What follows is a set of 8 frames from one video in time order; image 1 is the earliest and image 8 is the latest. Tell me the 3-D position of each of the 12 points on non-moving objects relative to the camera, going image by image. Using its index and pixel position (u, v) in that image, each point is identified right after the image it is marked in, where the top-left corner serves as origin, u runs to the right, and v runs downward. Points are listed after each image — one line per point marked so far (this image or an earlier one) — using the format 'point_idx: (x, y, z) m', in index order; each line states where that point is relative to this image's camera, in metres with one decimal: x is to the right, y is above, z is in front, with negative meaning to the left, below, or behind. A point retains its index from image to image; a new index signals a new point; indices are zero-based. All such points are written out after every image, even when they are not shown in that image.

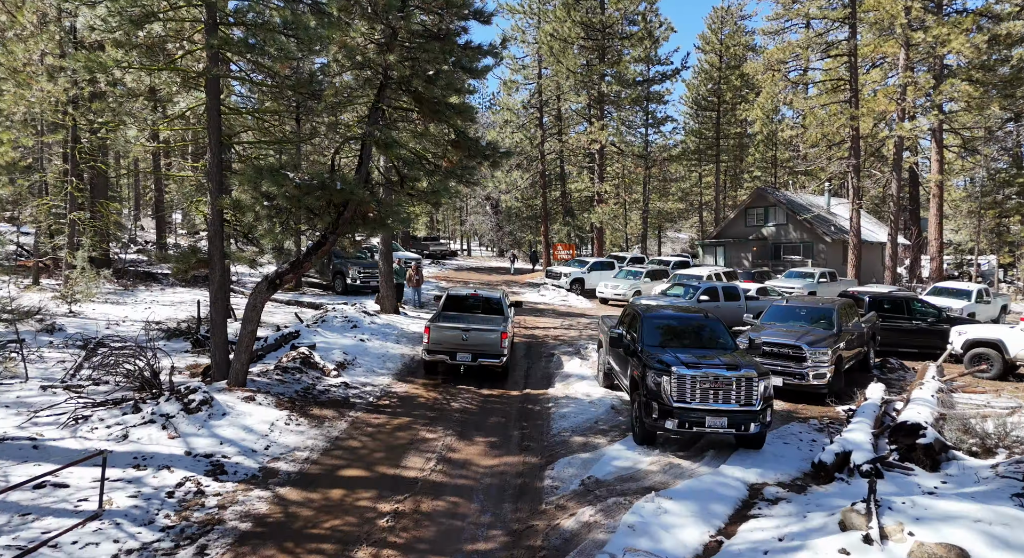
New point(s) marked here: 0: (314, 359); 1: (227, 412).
0: (-3.4, -1.4, +12.4) m
1: (-3.6, -1.7, +9.3) m
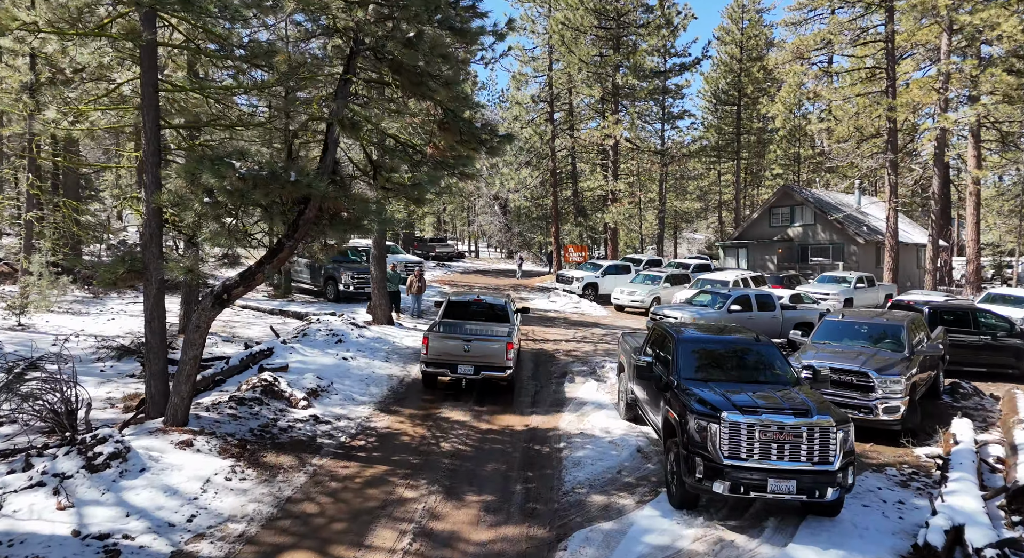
0: (-3.3, -1.6, +10.4) m
1: (-3.6, -1.9, +7.2) m
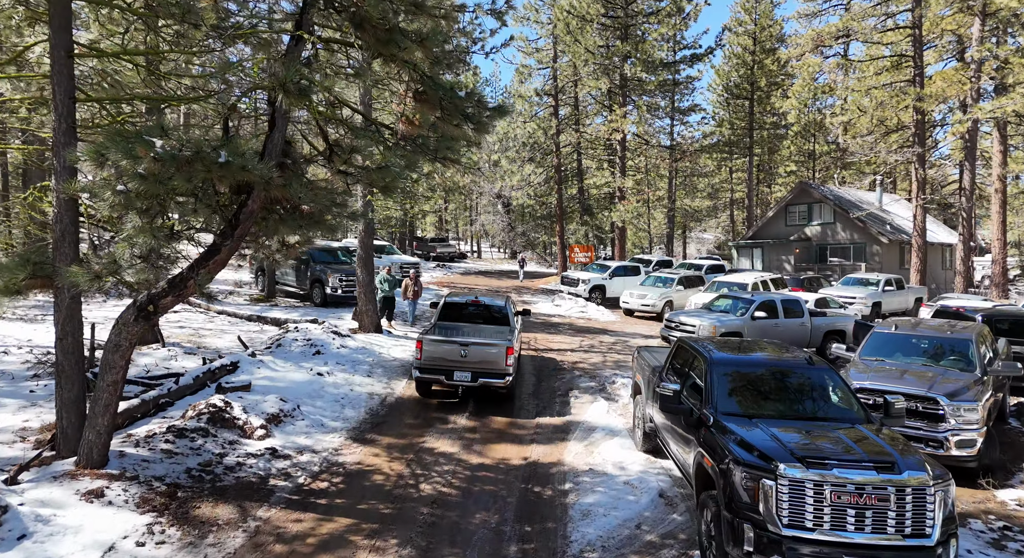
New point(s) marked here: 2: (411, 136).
0: (-3.4, -1.6, +8.7) m
1: (-3.7, -1.9, +5.6) m
2: (-1.1, +1.6, +7.9) m
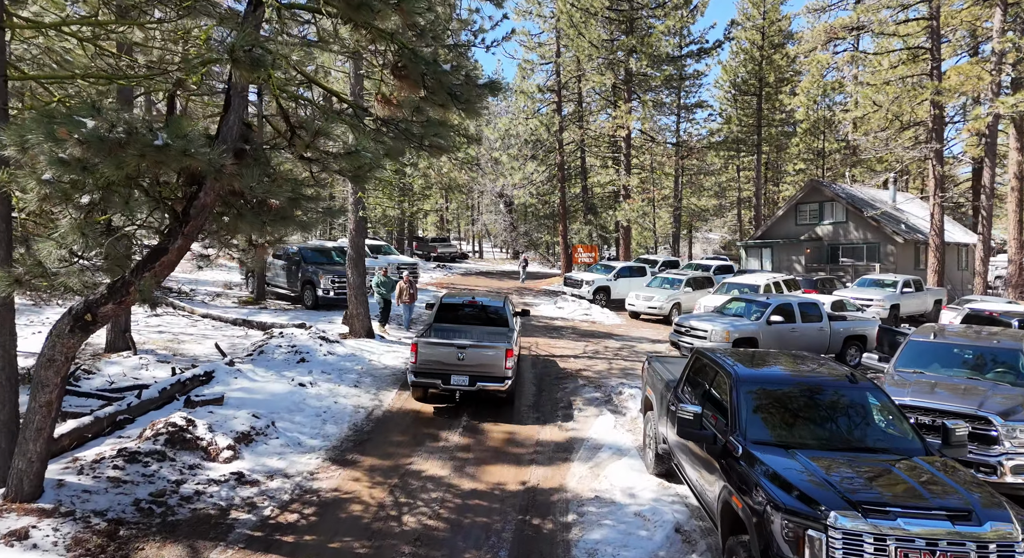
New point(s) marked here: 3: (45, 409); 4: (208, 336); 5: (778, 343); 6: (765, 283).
0: (-3.4, -1.7, +7.8) m
1: (-3.7, -2.0, +4.7) m
2: (-1.1, +1.5, +7.0) m
3: (-4.0, -1.1, +6.2) m
4: (-6.3, -1.2, +15.1) m
5: (+5.2, -1.2, +14.3) m
6: (+6.9, -0.1, +19.9) m
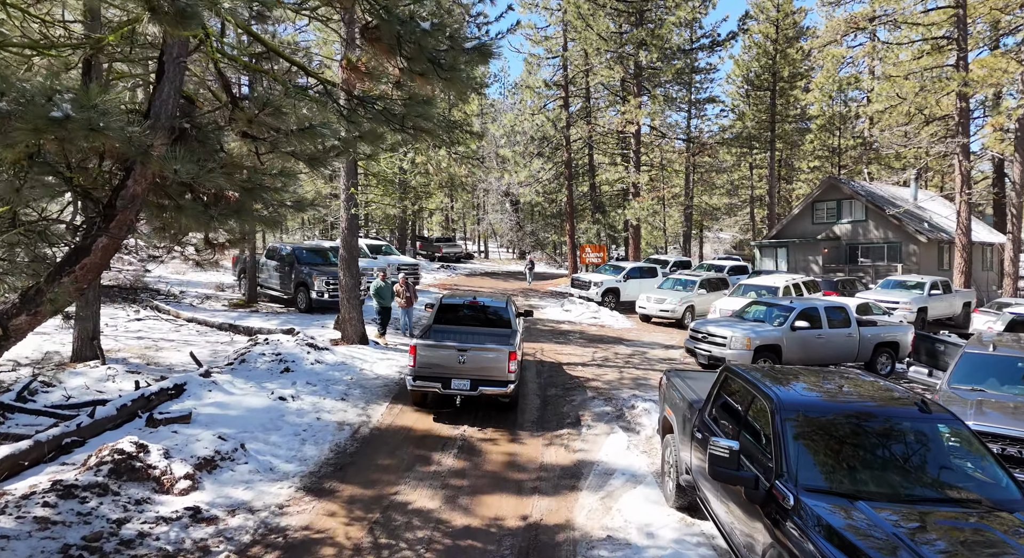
0: (-3.4, -1.7, +6.8) m
1: (-3.8, -2.0, +3.6) m
2: (-1.2, +1.5, +6.0) m
3: (-4.0, -1.1, +5.2) m
4: (-6.2, -1.2, +14.1) m
5: (+5.3, -1.3, +13.2) m
6: (+7.0, -0.2, +18.8) m
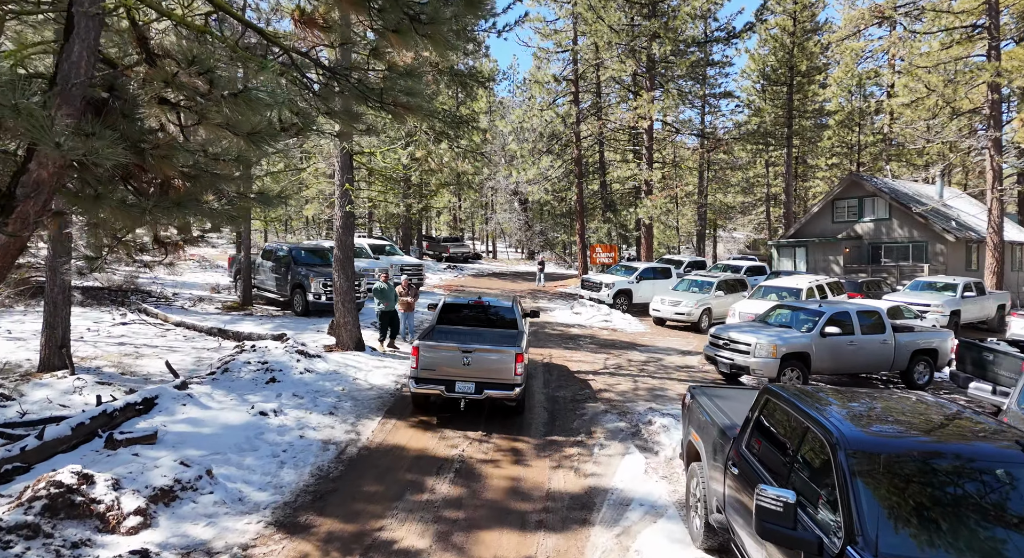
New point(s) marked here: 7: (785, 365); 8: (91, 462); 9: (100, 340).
0: (-3.4, -1.7, +5.9) m
1: (-3.8, -2.1, +2.7) m
2: (-1.2, +1.5, +5.0) m
3: (-4.0, -1.2, +4.3) m
4: (-6.1, -1.3, +13.2) m
5: (+5.4, -1.3, +12.1) m
6: (+7.2, -0.2, +17.7) m
7: (+4.5, -1.4, +11.9) m
8: (-4.1, -1.8, +7.1) m
9: (-7.7, -1.1, +13.5) m
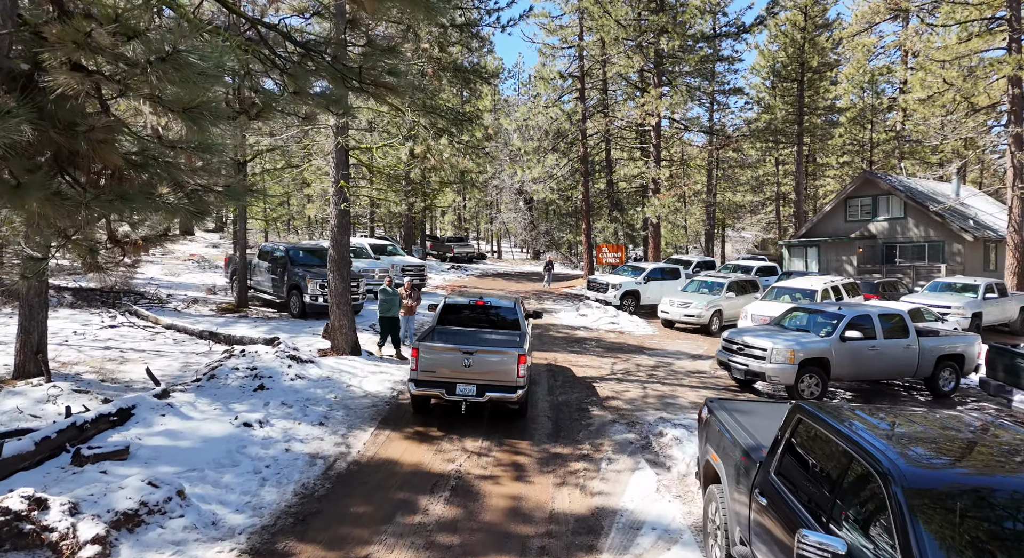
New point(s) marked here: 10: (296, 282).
0: (-3.4, -1.8, +5.3) m
1: (-3.9, -2.1, +2.1) m
2: (-1.2, +1.4, +4.4) m
3: (-4.0, -1.2, +3.7) m
4: (-6.1, -1.3, +12.7) m
5: (+5.4, -1.3, +11.5) m
6: (+7.3, -0.2, +17.1) m
7: (+4.5, -1.4, +11.2) m
8: (-4.1, -1.8, +6.6) m
9: (-7.6, -1.1, +13.0) m
10: (-5.1, -0.1, +17.1) m
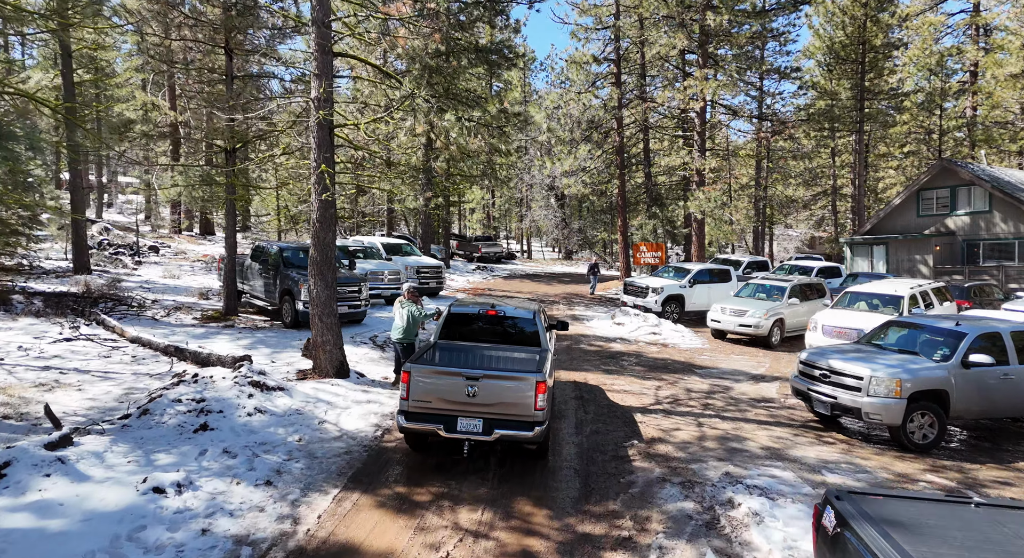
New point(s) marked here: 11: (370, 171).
0: (-3.5, -1.9, +3.0) m
1: (-4.1, -2.2, -0.1) m
2: (-1.3, +1.3, +2.0) m
3: (-4.2, -1.3, +1.4) m
4: (-5.8, -1.4, +10.5) m
5: (+5.6, -1.4, +8.7) m
6: (+7.8, -0.3, +14.2) m
7: (+4.7, -1.5, +8.6) m
8: (-4.1, -1.9, +4.3) m
9: (-7.3, -1.2, +10.9) m
10: (-4.6, -0.2, +14.8) m
11: (-2.9, +2.3, +15.2) m
